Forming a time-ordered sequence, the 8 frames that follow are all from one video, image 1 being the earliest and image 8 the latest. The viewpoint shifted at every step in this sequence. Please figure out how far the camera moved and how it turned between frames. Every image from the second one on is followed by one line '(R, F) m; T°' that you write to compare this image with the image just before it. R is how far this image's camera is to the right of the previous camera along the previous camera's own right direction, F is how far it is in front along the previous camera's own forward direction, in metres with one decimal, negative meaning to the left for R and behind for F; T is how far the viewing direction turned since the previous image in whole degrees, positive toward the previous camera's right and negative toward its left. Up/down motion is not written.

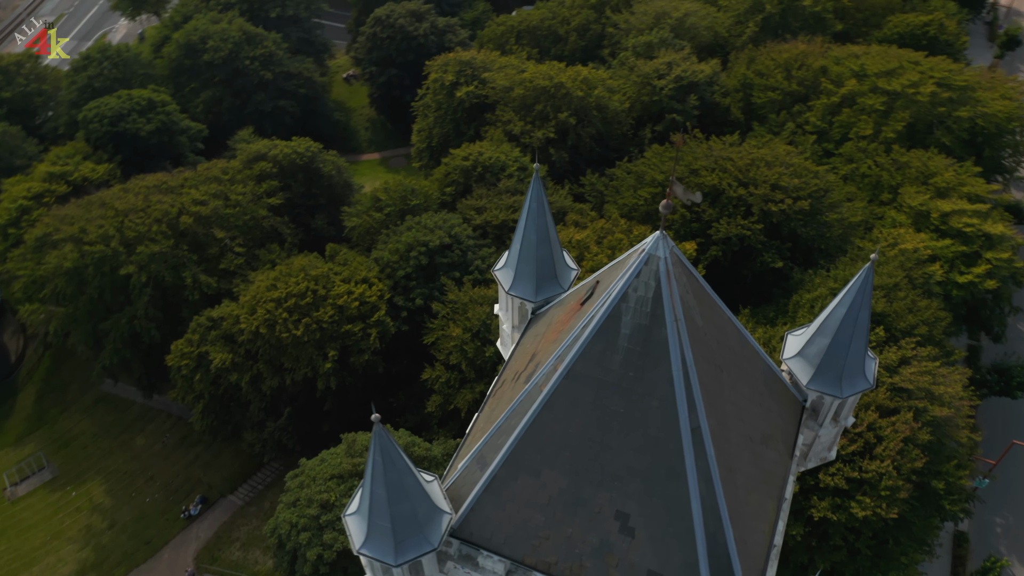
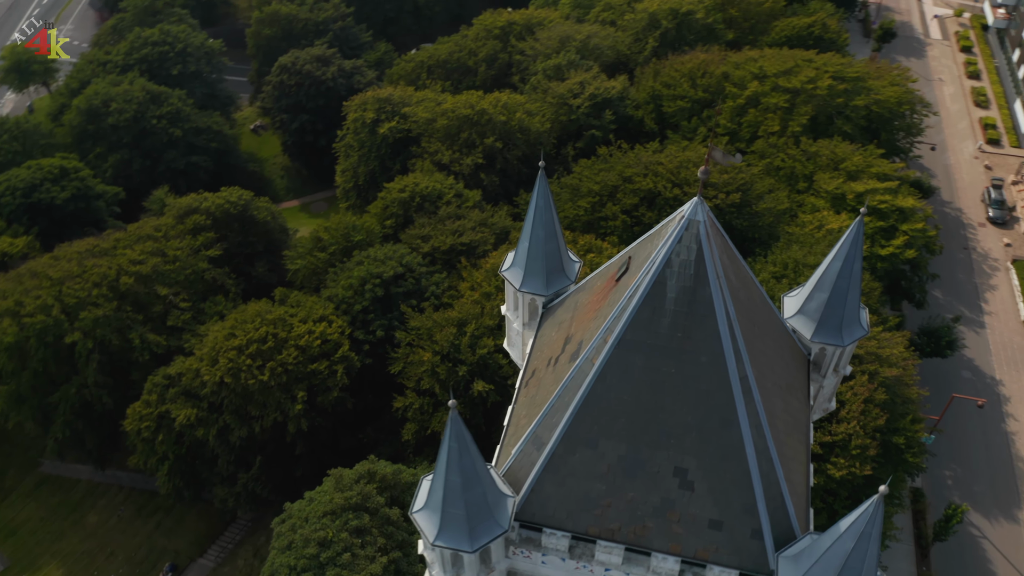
(-2.0, -0.5) m; +6°
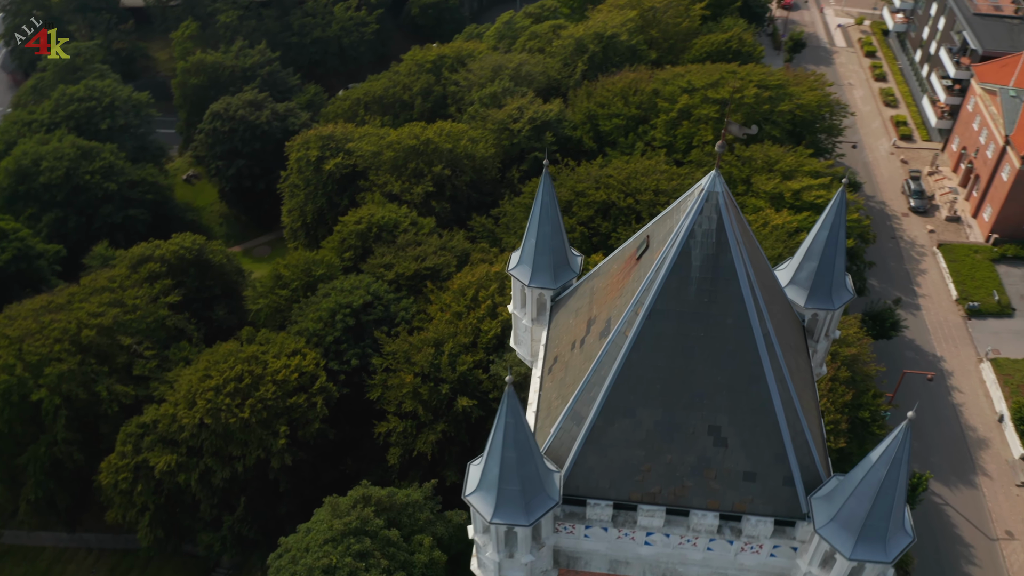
(-1.7, -0.7) m; +5°
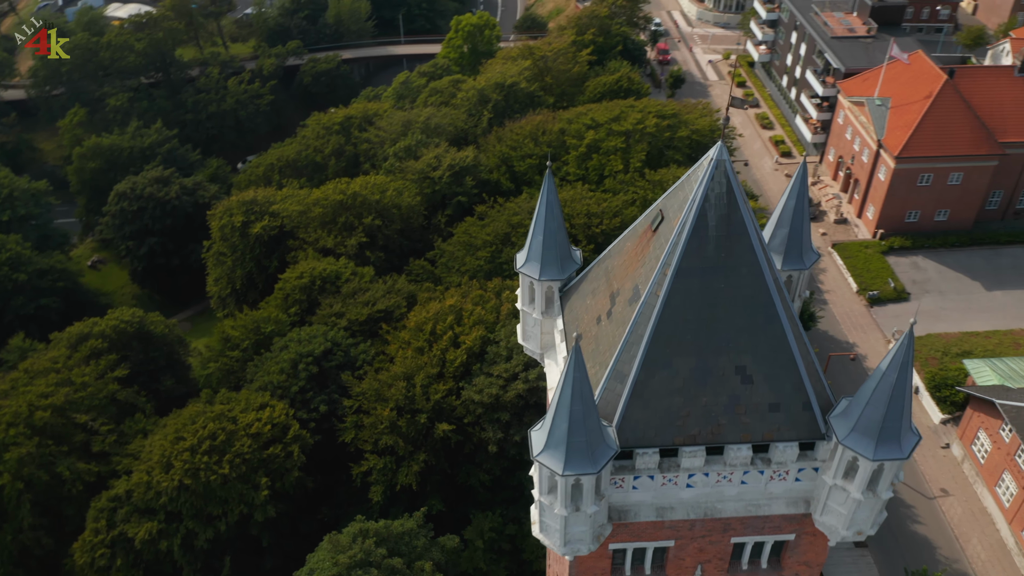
(-2.8, -1.4) m; +7°
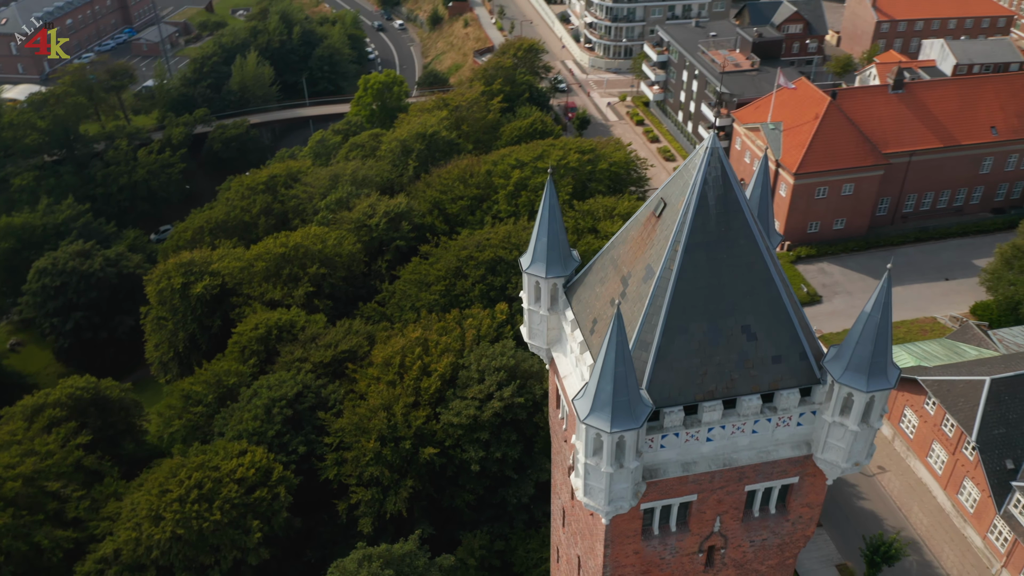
(-2.8, -1.7) m; +7°
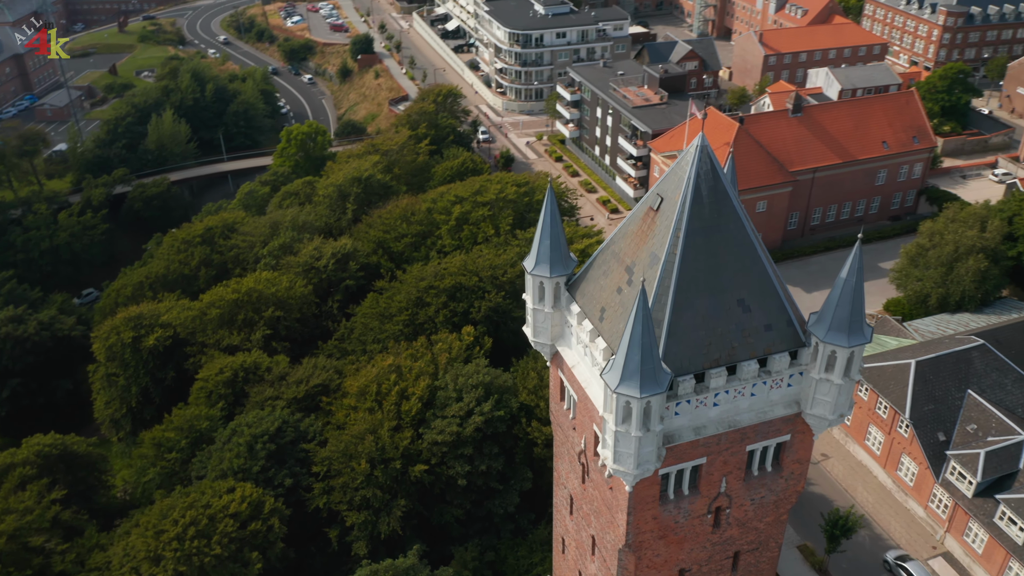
(-2.8, -1.8) m; +6°
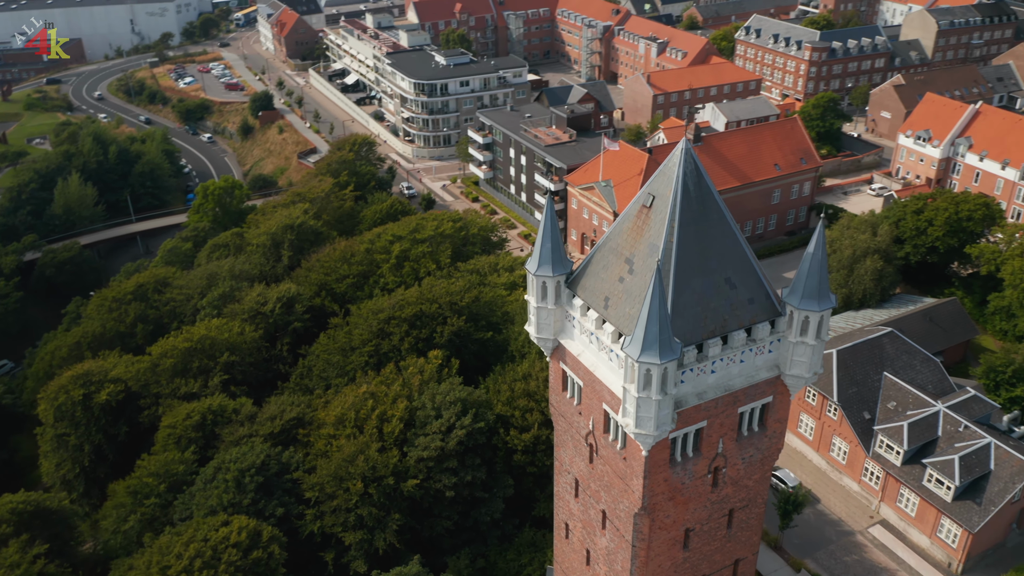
(-3.5, -2.4) m; +7°
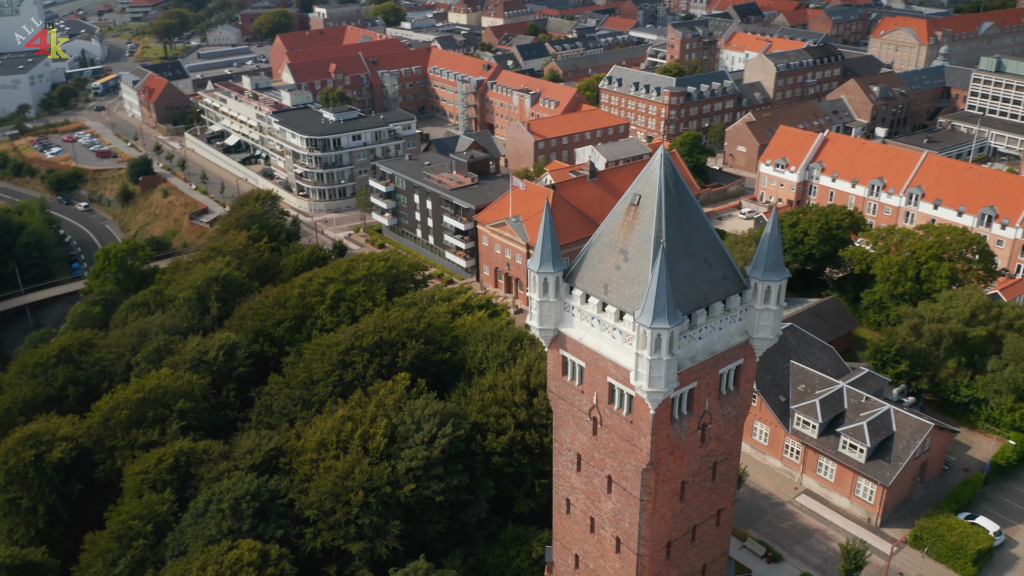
(-5.0, -3.5) m; +9°
